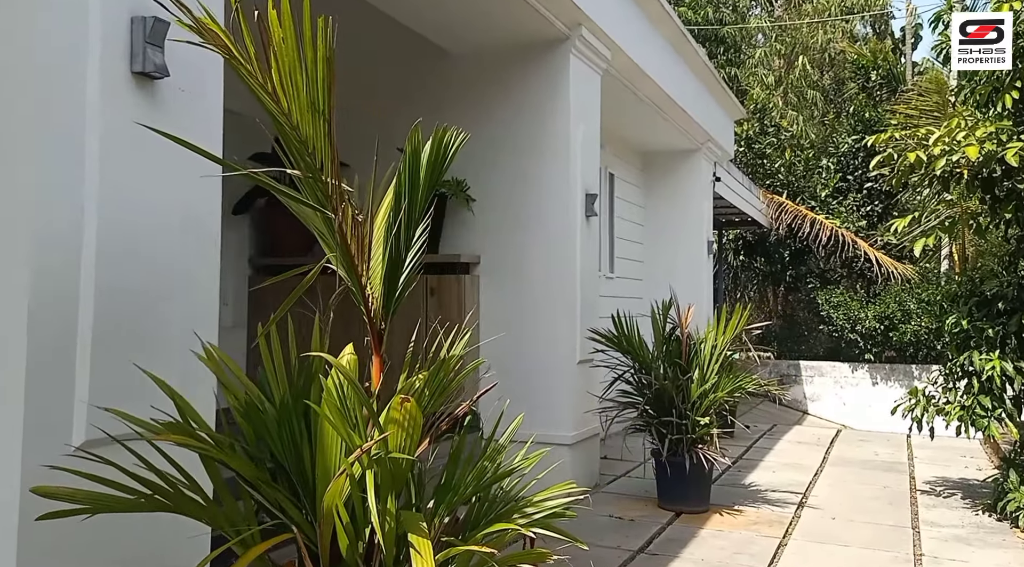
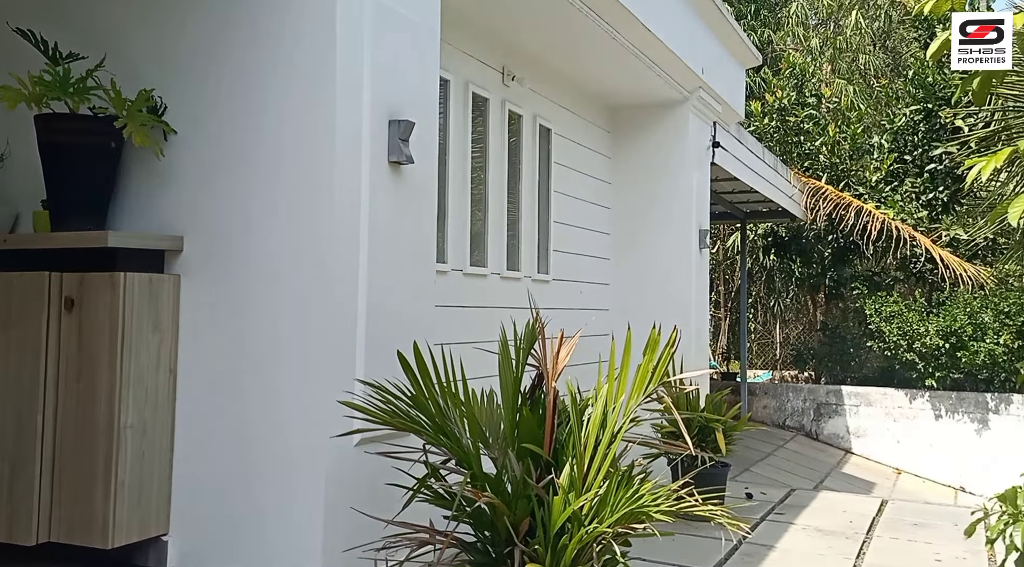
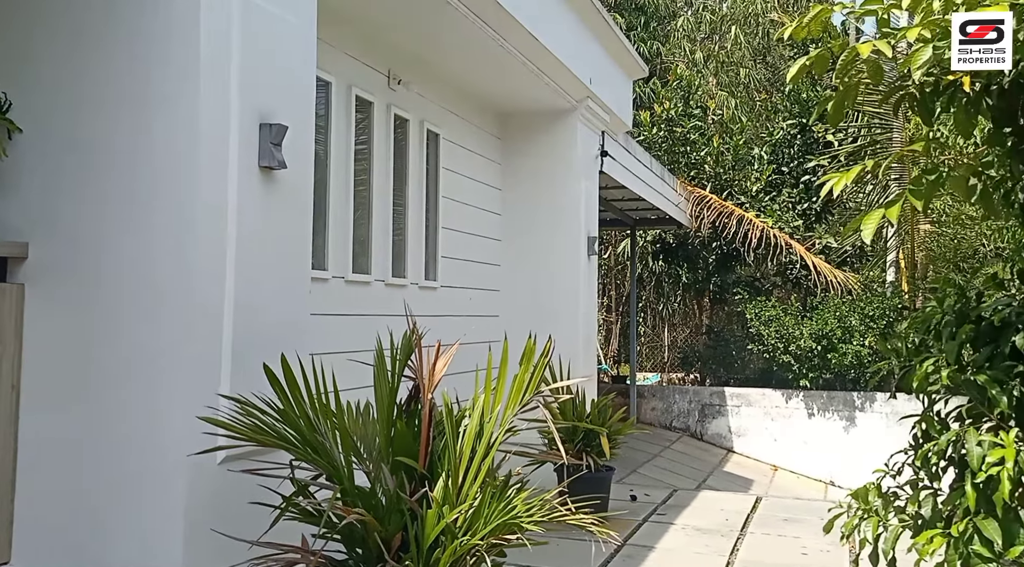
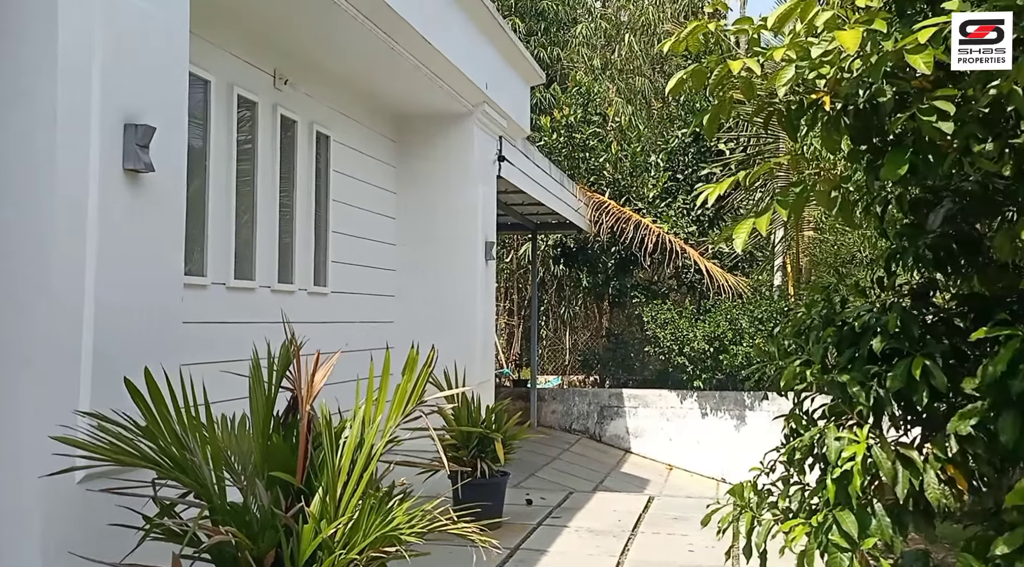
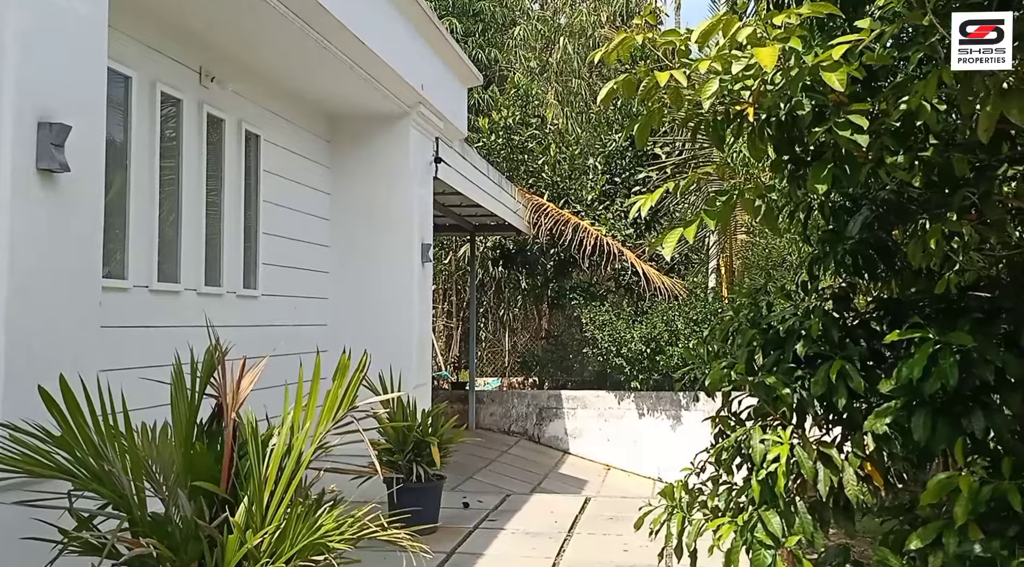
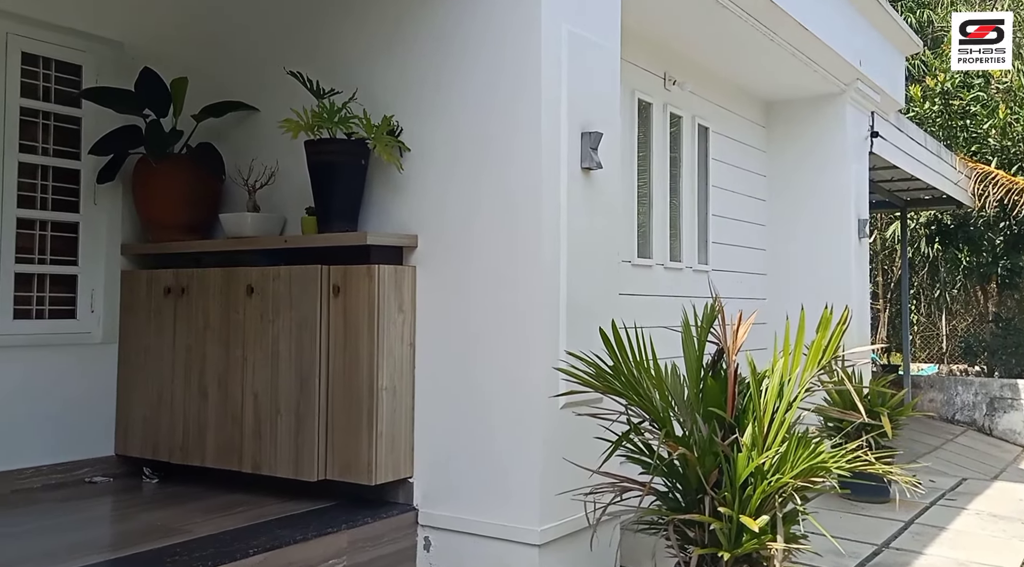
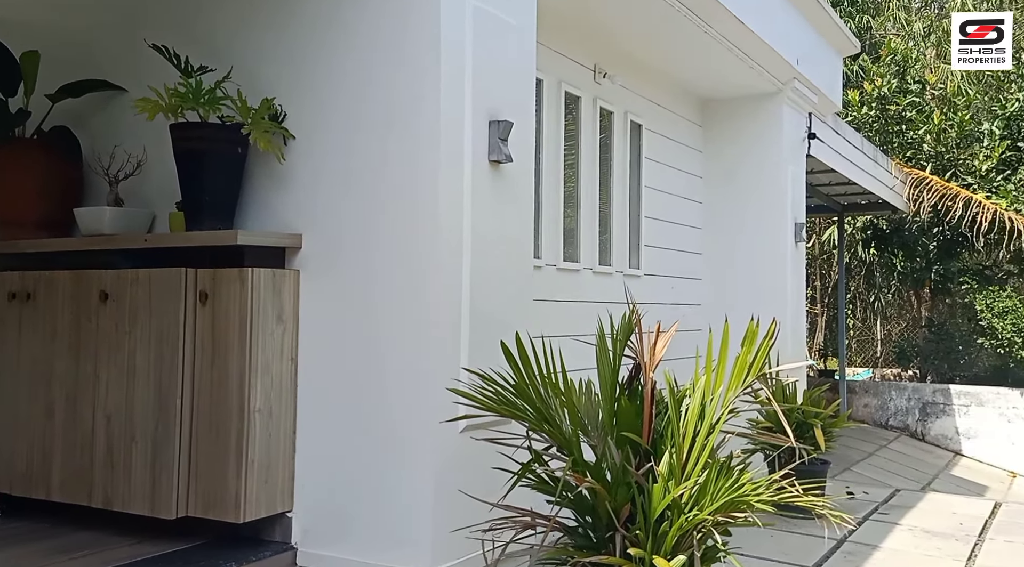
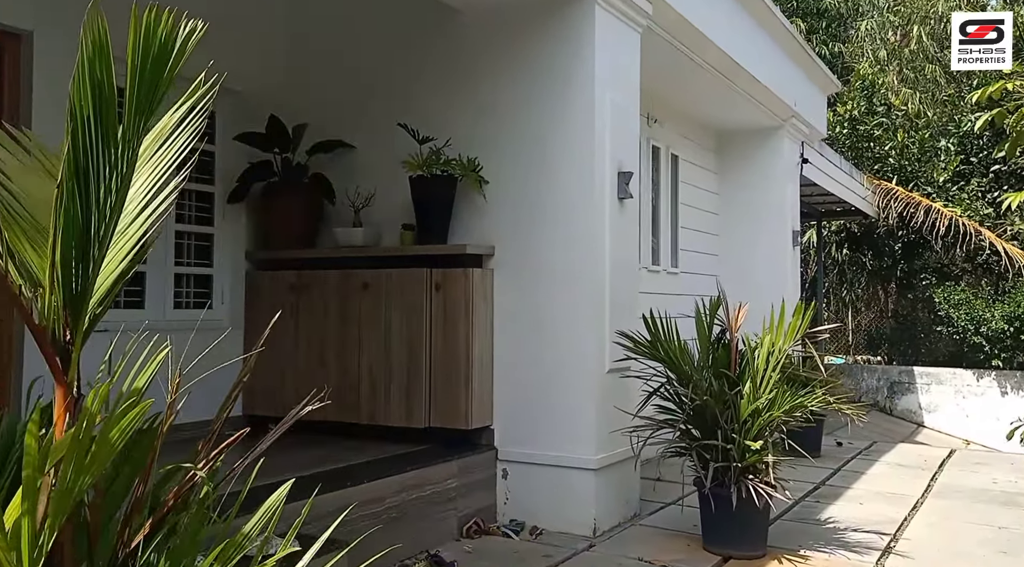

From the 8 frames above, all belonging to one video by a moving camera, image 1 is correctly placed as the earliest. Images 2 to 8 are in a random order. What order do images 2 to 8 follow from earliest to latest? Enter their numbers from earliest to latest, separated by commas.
8, 6, 7, 2, 3, 4, 5
